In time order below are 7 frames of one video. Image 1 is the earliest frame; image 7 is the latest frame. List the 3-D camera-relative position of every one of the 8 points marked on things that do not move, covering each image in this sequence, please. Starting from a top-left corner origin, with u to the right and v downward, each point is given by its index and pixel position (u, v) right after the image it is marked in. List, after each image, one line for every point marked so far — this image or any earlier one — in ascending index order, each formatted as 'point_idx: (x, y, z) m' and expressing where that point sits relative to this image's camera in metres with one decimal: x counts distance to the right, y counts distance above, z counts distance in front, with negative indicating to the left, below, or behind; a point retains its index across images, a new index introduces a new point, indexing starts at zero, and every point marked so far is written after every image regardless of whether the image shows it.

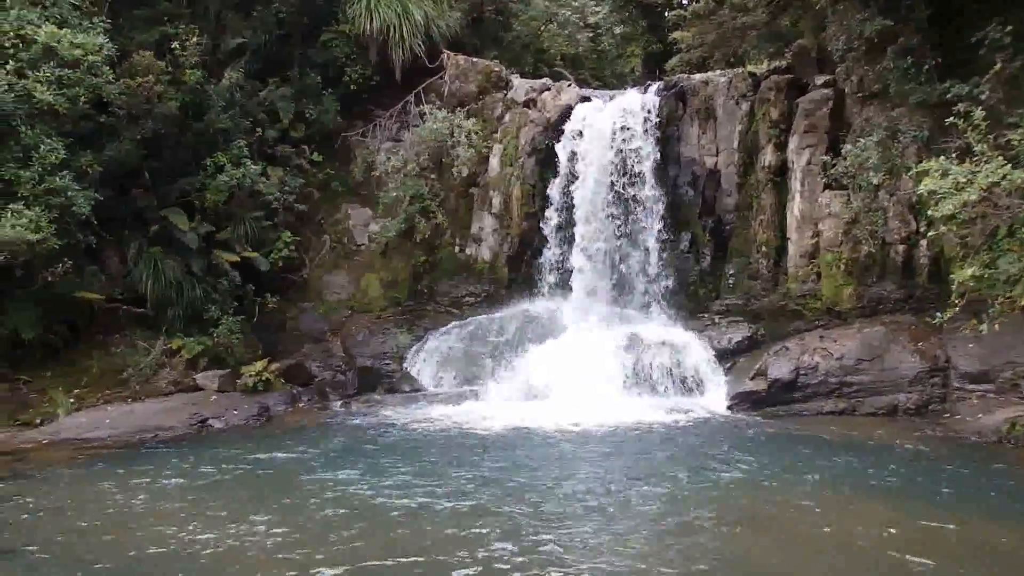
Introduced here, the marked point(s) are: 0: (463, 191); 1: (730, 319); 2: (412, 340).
0: (-0.8, +1.8, +16.2) m
1: (+3.5, -0.5, +14.1) m
2: (-1.7, -0.9, +14.9) m
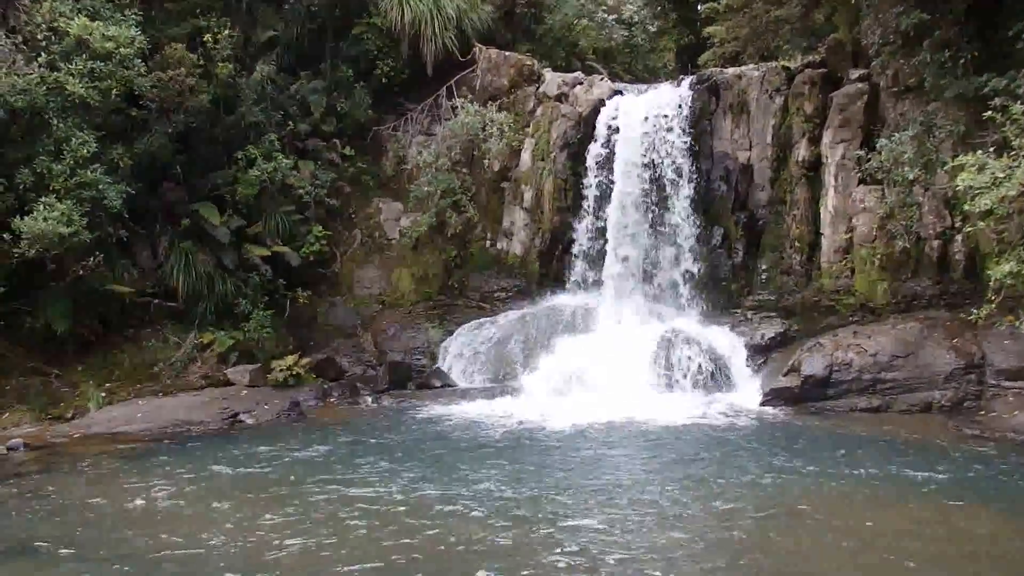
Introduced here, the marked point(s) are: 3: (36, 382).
0: (-0.3, +1.9, +16.1) m
1: (+4.0, -0.4, +14.0) m
2: (-1.1, -0.8, +14.8) m
3: (-7.1, -1.4, +13.2) m
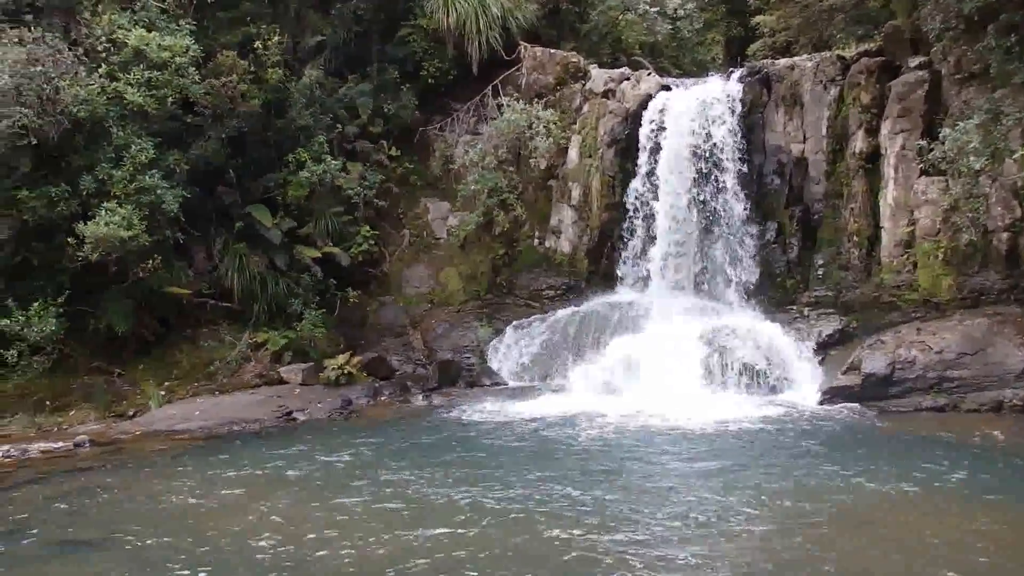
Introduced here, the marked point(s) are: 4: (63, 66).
0: (+0.6, +1.9, +16.1) m
1: (+4.7, -0.4, +13.7) m
2: (-0.3, -0.8, +14.8) m
3: (-6.4, -1.4, +13.7) m
4: (-6.4, +3.2, +12.7) m
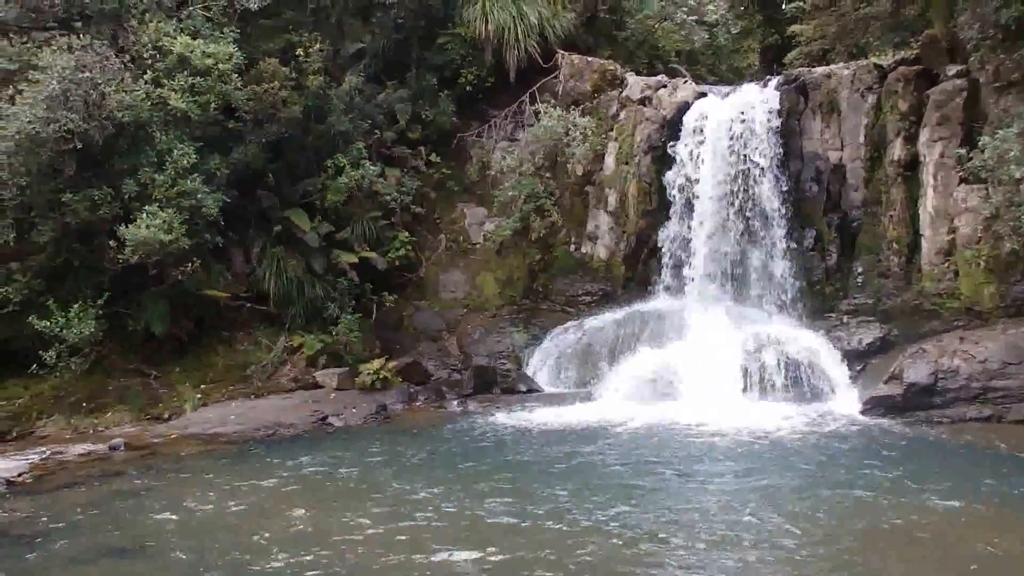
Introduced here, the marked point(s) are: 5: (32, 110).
0: (+1.2, +1.8, +16.1) m
1: (+5.3, -0.5, +13.6) m
2: (+0.3, -0.9, +14.8) m
3: (-5.8, -1.5, +13.8) m
4: (-5.8, +3.1, +12.9) m
5: (-6.5, +2.4, +11.9) m
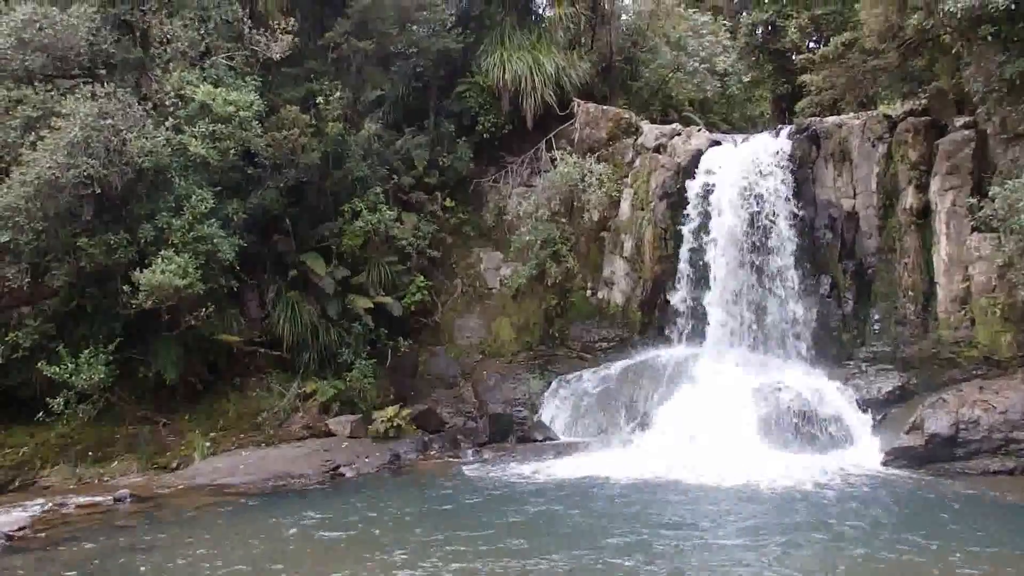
0: (+1.4, +1.0, +16.2) m
1: (+5.6, -1.2, +13.8) m
2: (+0.5, -1.6, +14.8) m
3: (-5.5, -2.1, +13.6) m
4: (-5.5, +2.5, +12.8) m
5: (-6.1, +1.8, +11.9) m
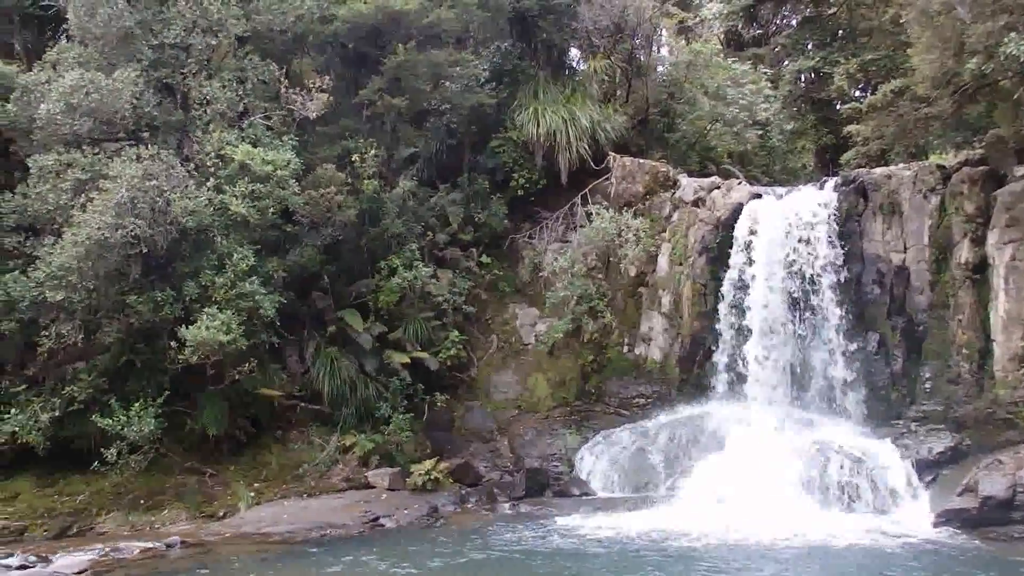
0: (+2.2, 0.0, +16.0) m
1: (+6.1, -2.1, +13.0) m
2: (+1.1, -2.5, +14.6) m
3: (-5.0, -3.1, +14.0) m
4: (-5.1, +1.6, +13.3) m
5: (-5.8, +0.9, +12.4) m
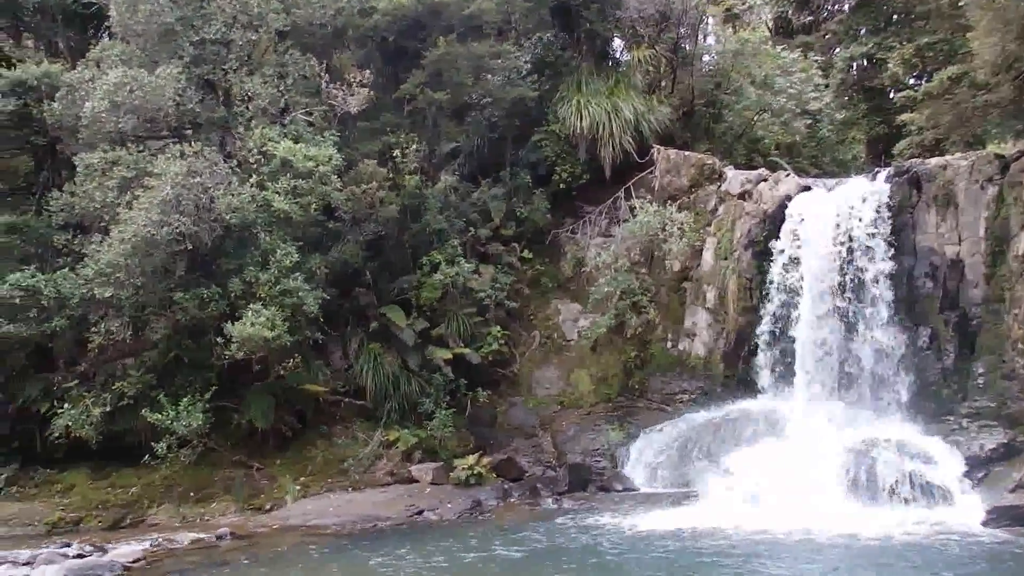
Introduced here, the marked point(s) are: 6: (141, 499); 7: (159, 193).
0: (+2.9, +0.1, +15.7) m
1: (+6.7, -2.0, +12.6) m
2: (+1.8, -2.4, +14.4) m
3: (-4.4, -3.0, +14.2) m
4: (-4.4, +1.6, +13.4) m
5: (-5.2, +0.9, +12.5) m
6: (-5.6, -3.3, +13.3) m
7: (-5.1, +1.3, +12.7) m
